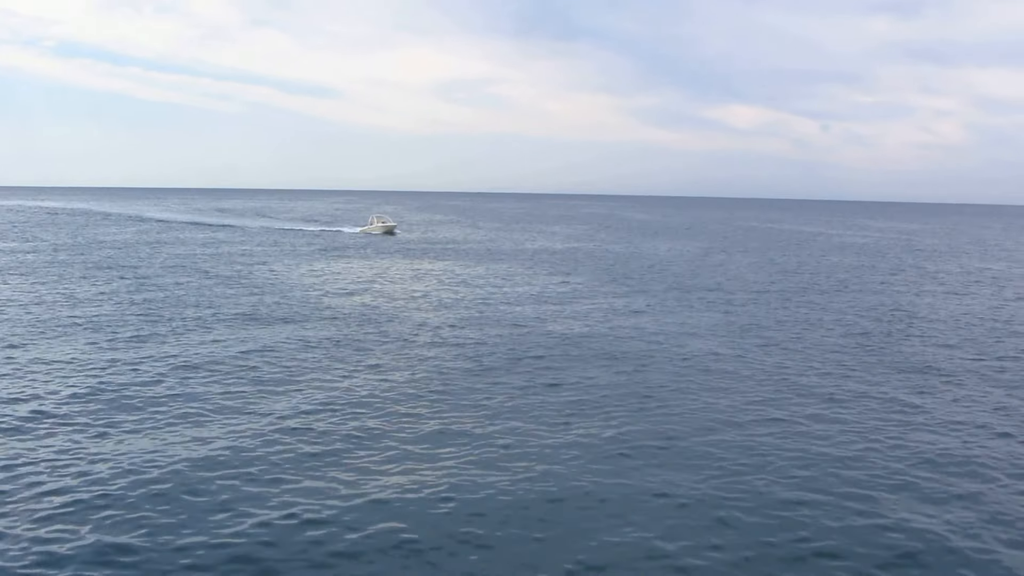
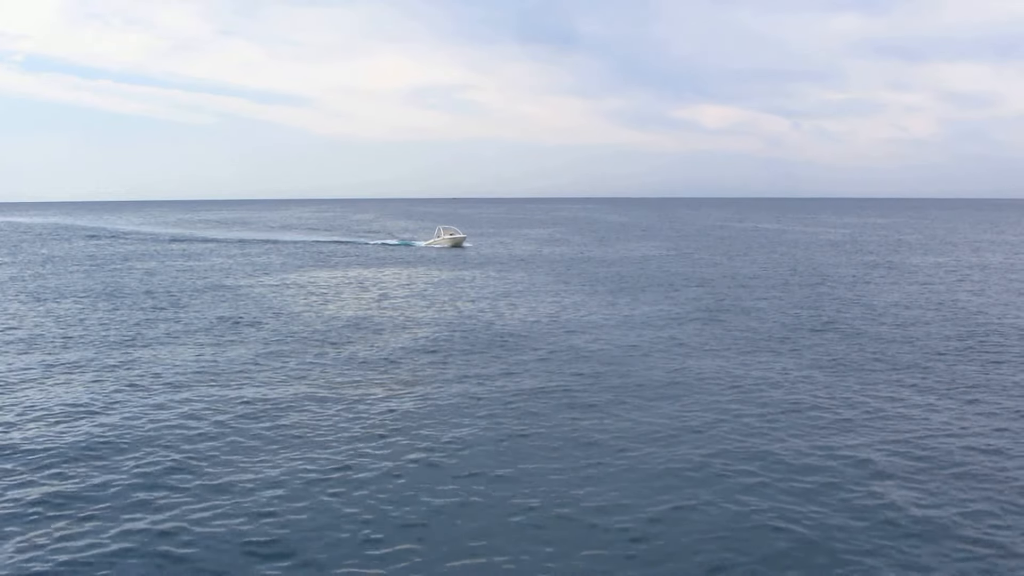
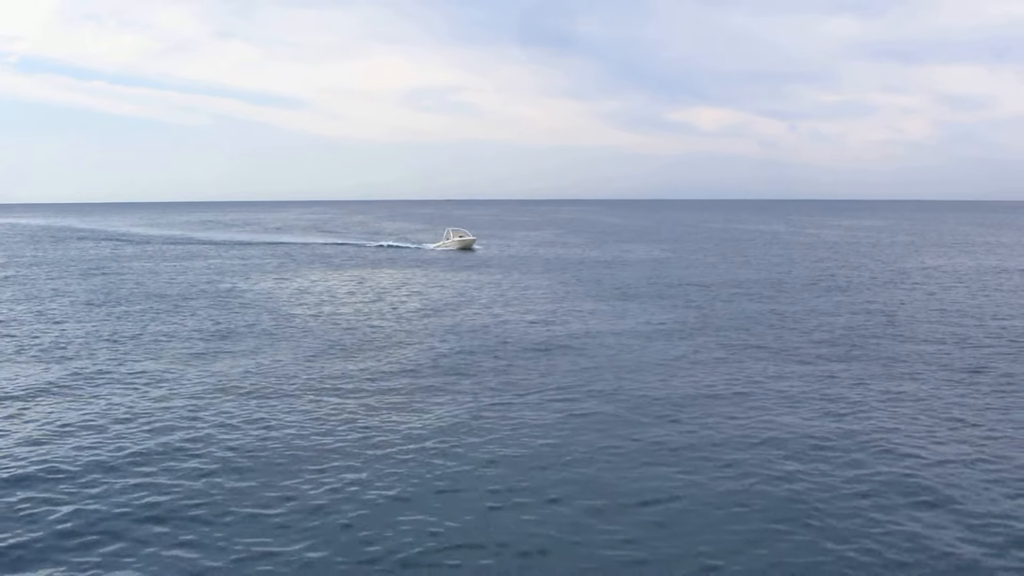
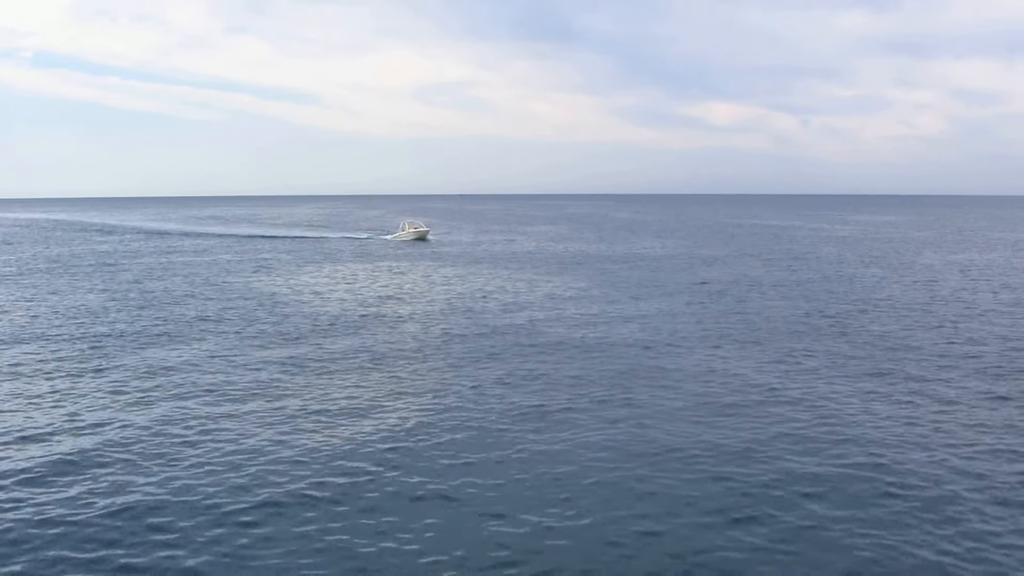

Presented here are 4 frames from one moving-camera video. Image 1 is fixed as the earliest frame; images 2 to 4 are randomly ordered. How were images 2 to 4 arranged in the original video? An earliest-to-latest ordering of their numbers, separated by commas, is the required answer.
4, 2, 3
